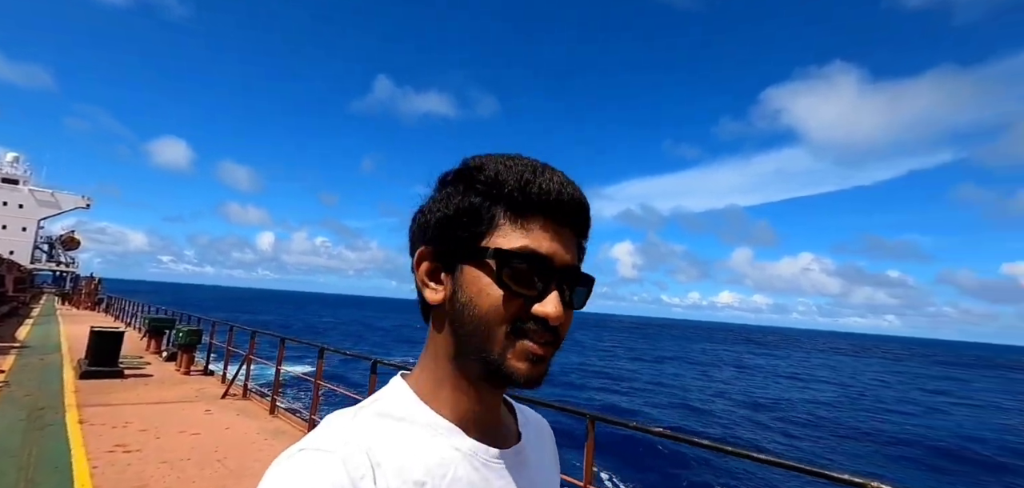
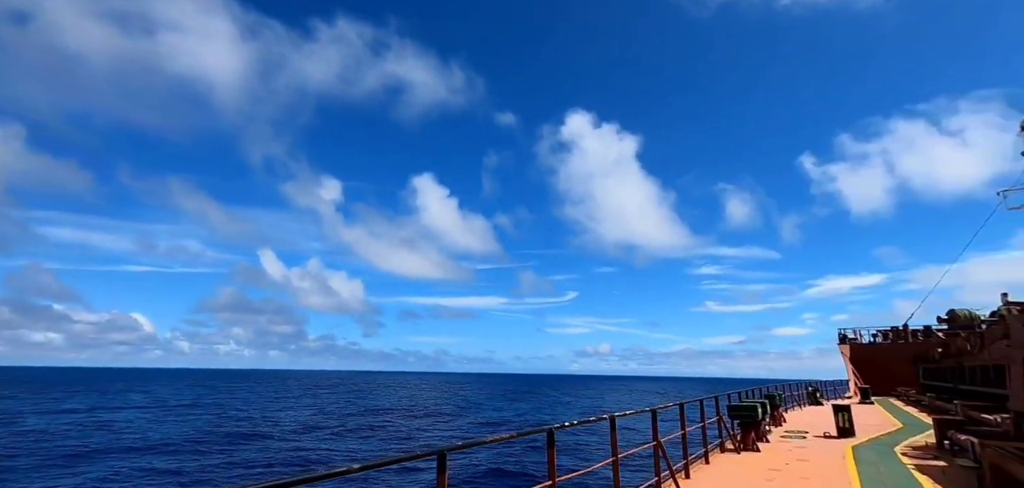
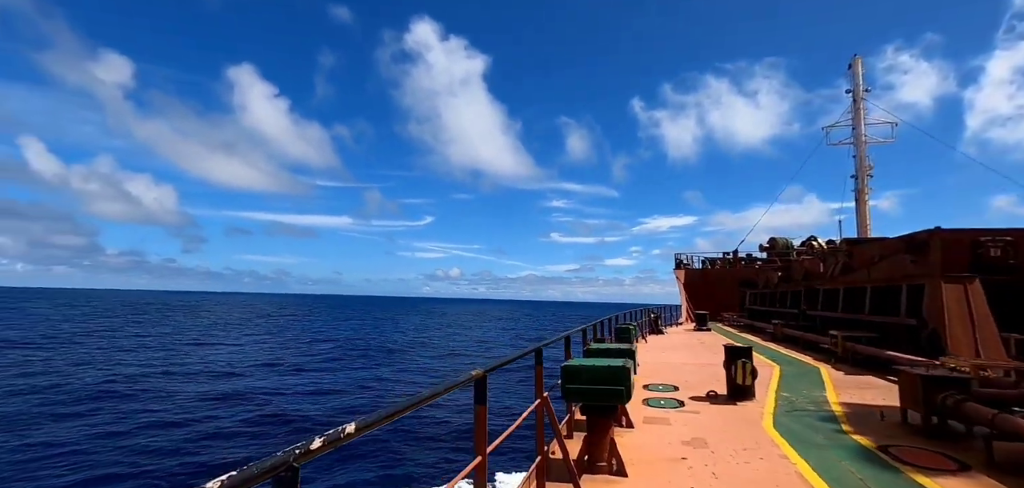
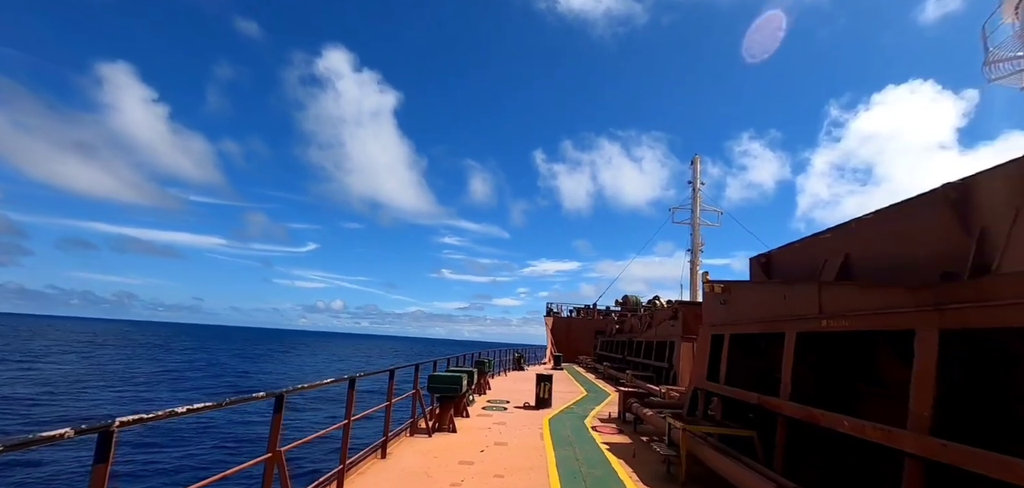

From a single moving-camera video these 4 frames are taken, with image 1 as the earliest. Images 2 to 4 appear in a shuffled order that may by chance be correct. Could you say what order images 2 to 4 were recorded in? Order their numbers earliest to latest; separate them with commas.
2, 4, 3
